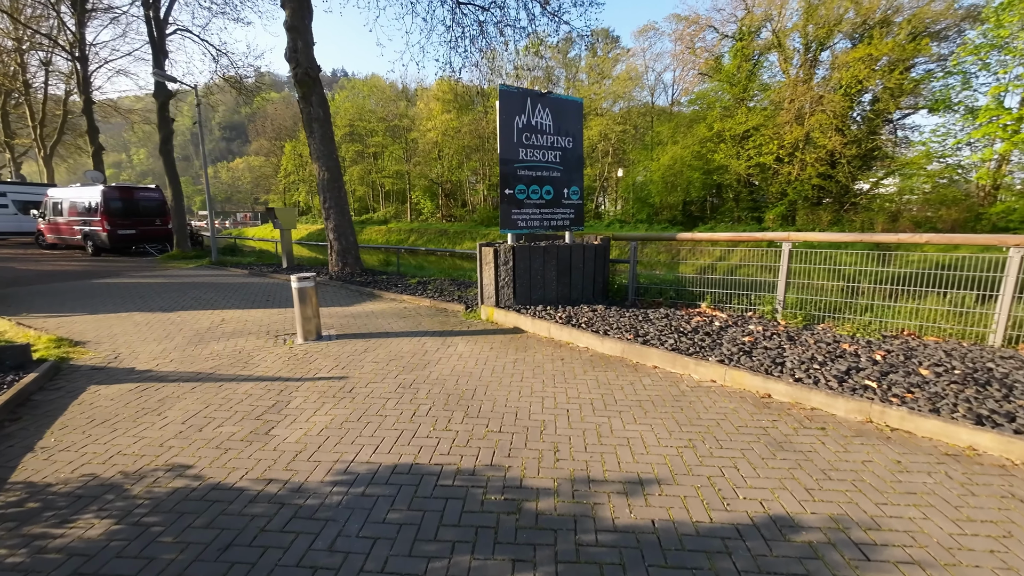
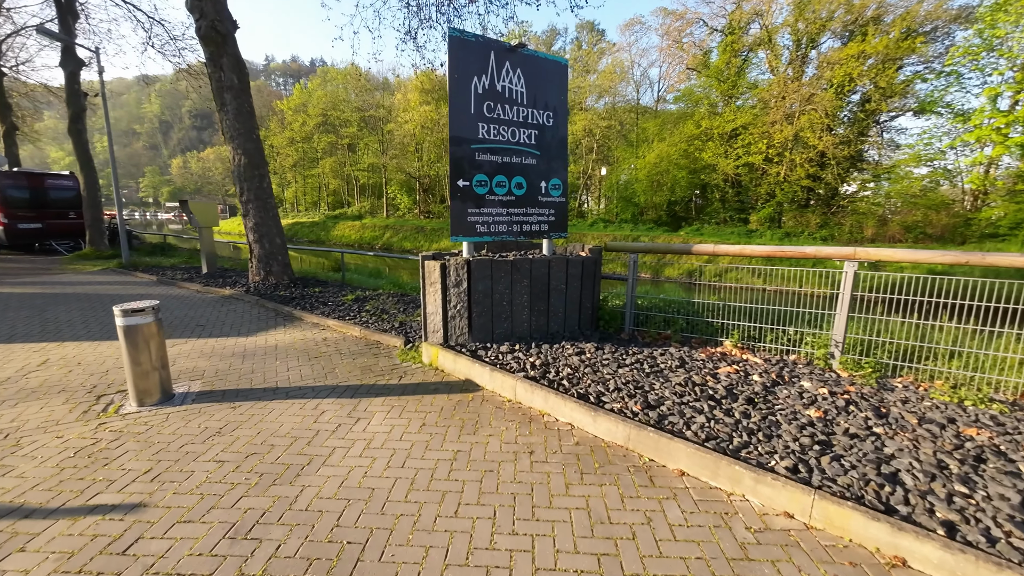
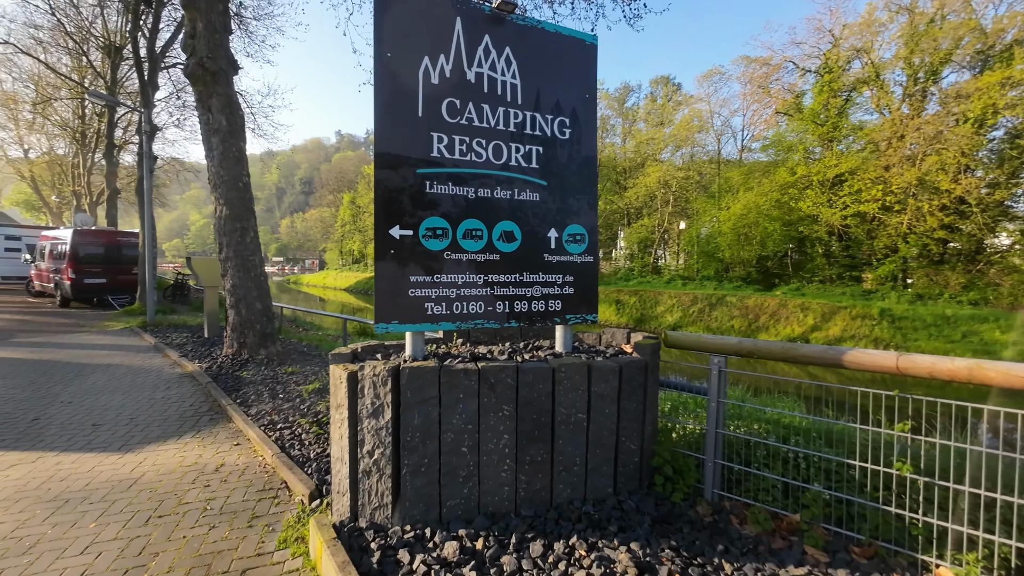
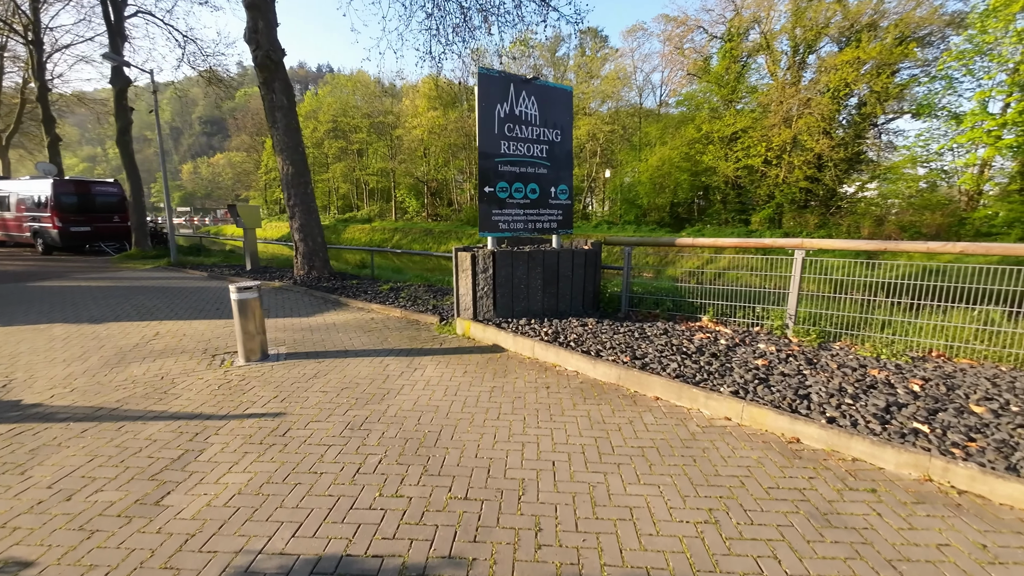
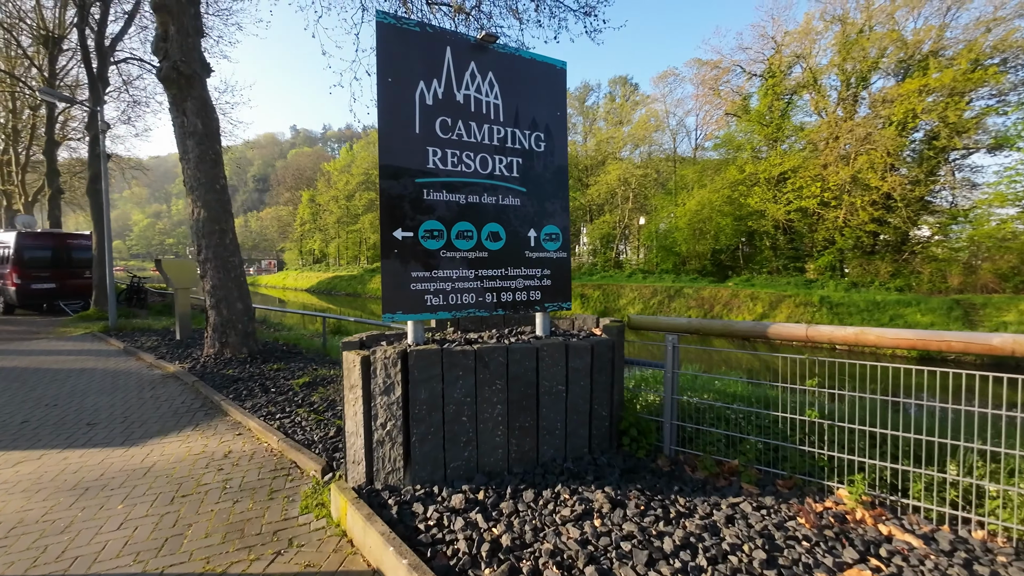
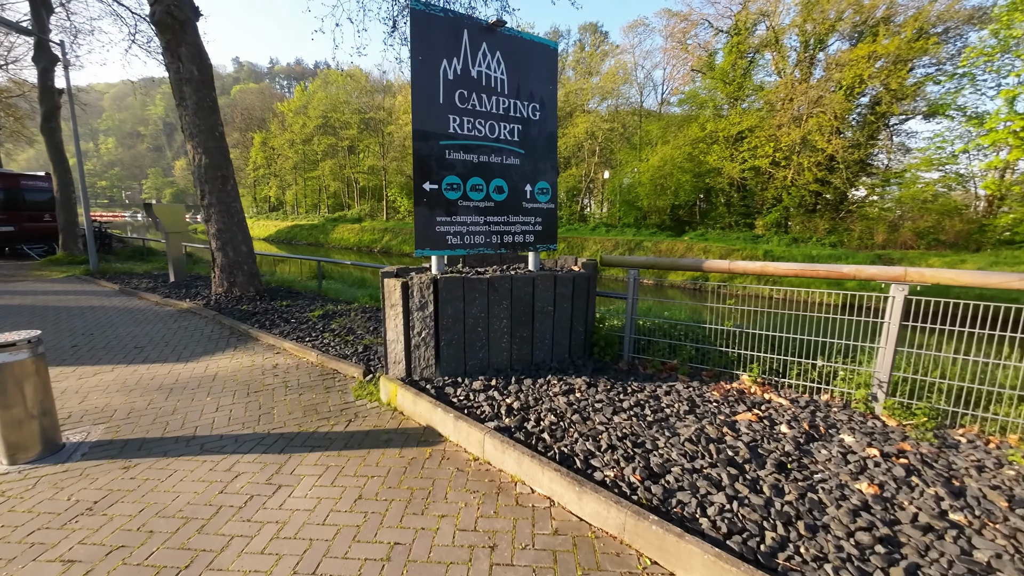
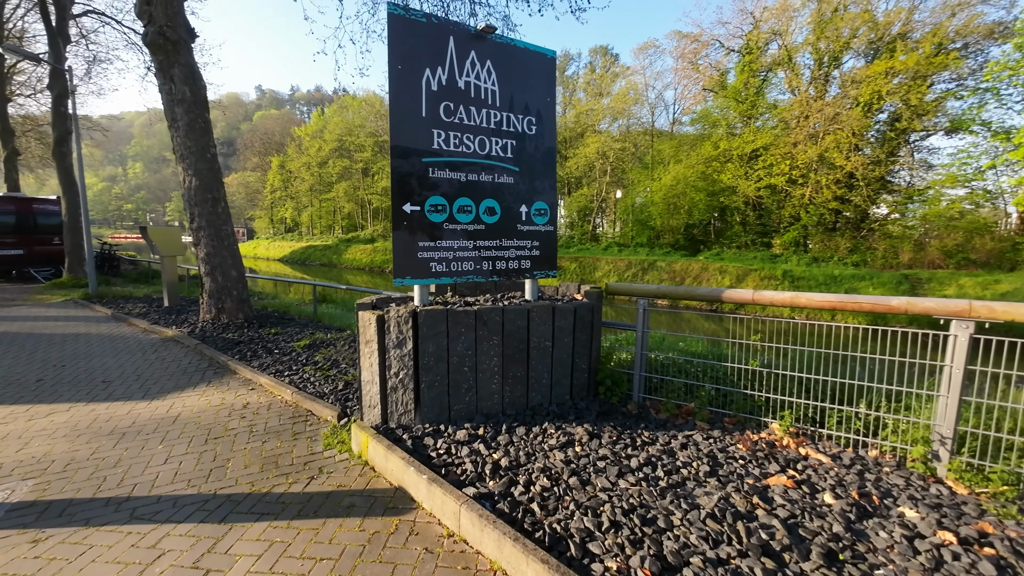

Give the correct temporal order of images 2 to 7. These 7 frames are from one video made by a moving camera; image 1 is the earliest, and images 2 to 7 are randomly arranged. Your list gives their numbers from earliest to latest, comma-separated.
4, 2, 6, 7, 5, 3
